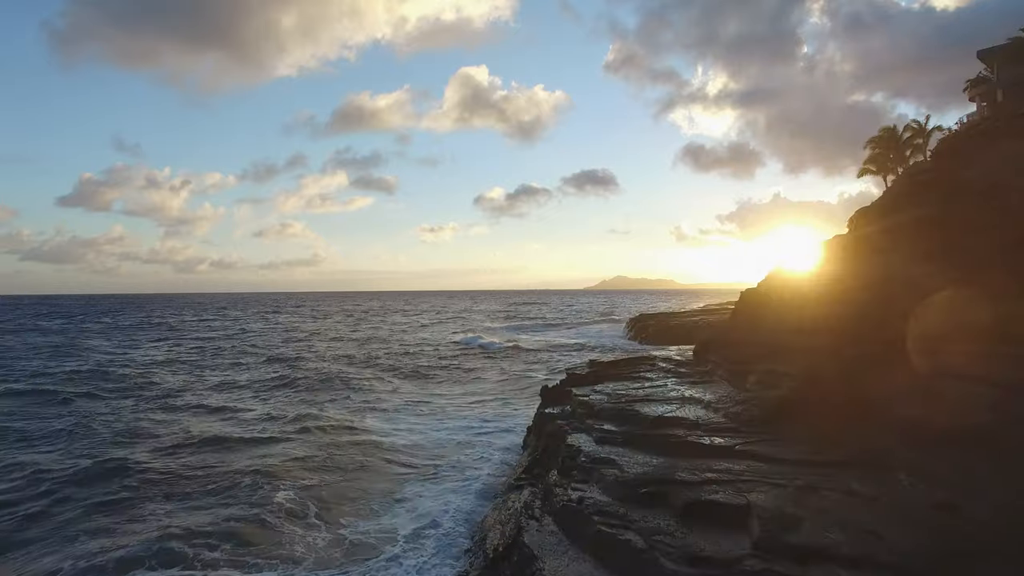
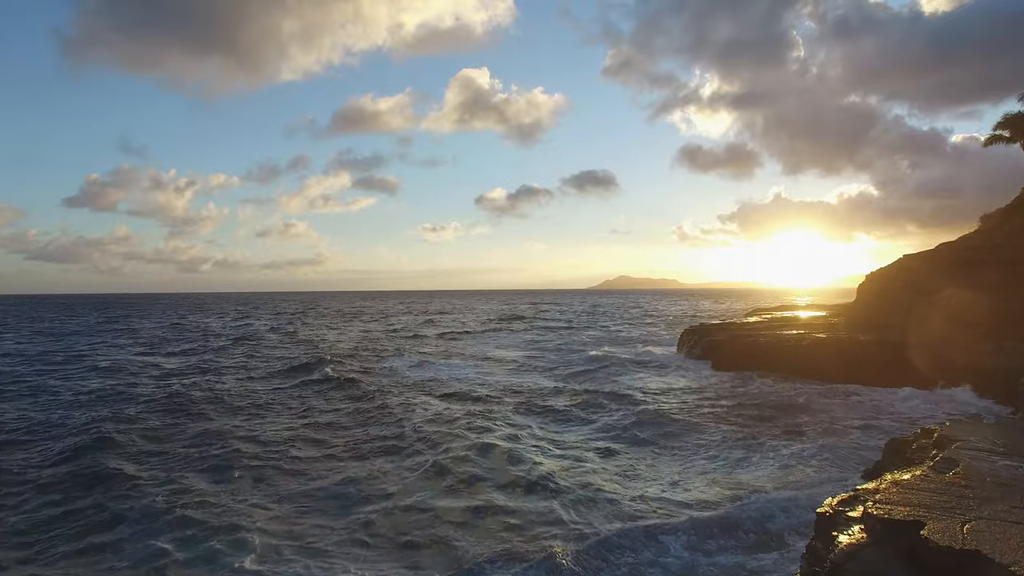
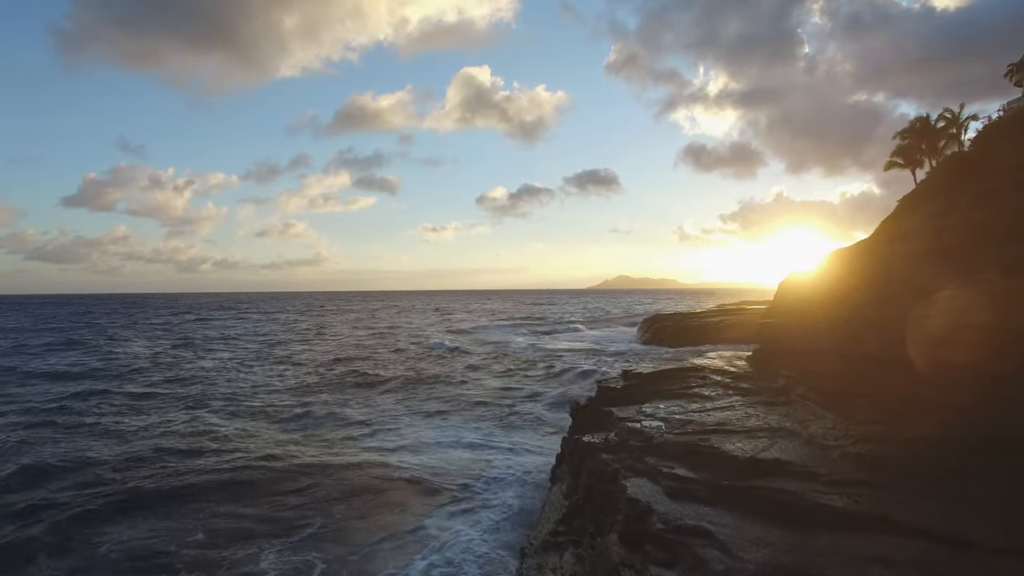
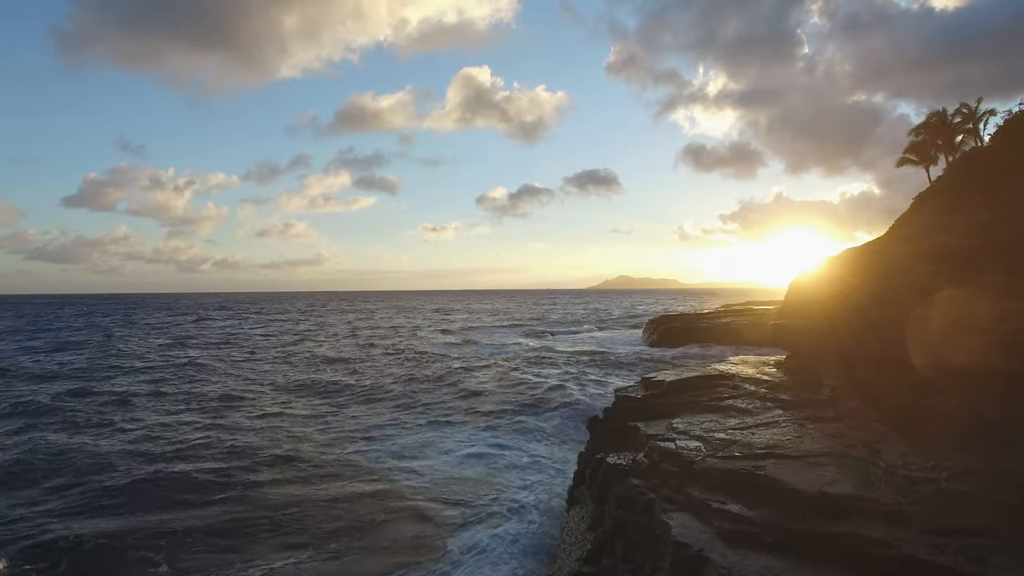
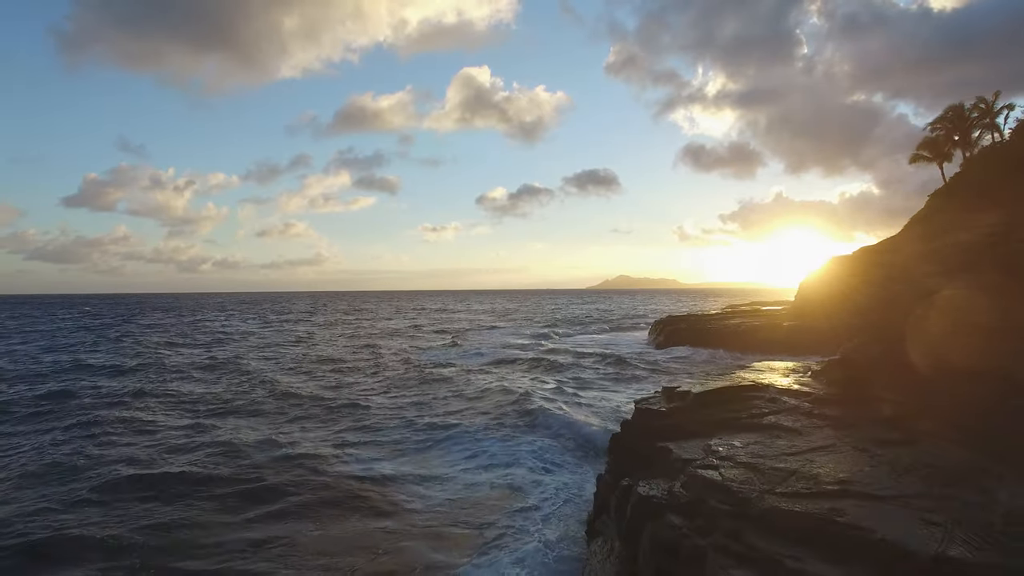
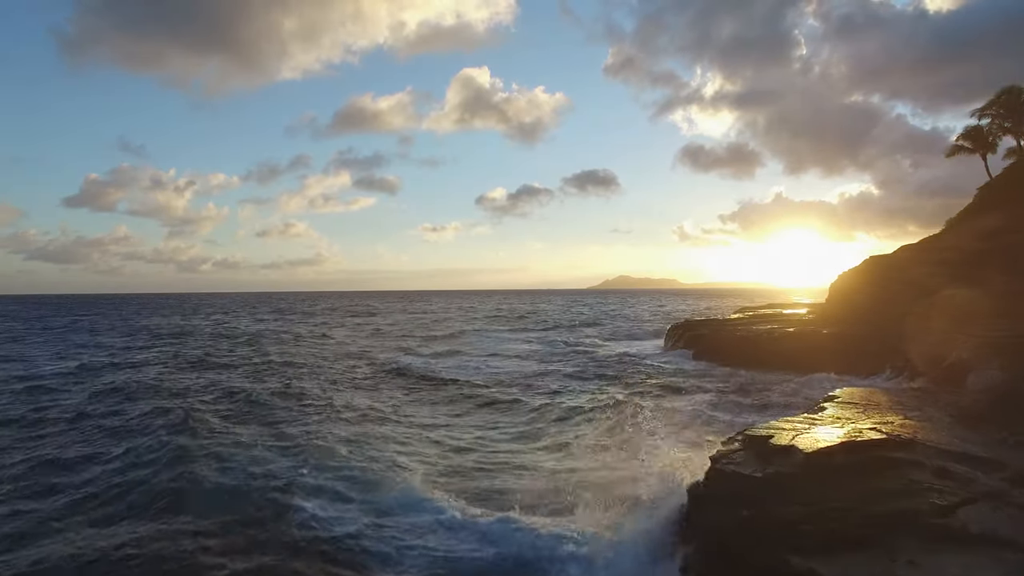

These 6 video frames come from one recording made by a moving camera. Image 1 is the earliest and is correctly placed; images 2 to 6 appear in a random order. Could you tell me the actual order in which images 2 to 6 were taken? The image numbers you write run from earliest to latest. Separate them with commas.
3, 4, 5, 6, 2
